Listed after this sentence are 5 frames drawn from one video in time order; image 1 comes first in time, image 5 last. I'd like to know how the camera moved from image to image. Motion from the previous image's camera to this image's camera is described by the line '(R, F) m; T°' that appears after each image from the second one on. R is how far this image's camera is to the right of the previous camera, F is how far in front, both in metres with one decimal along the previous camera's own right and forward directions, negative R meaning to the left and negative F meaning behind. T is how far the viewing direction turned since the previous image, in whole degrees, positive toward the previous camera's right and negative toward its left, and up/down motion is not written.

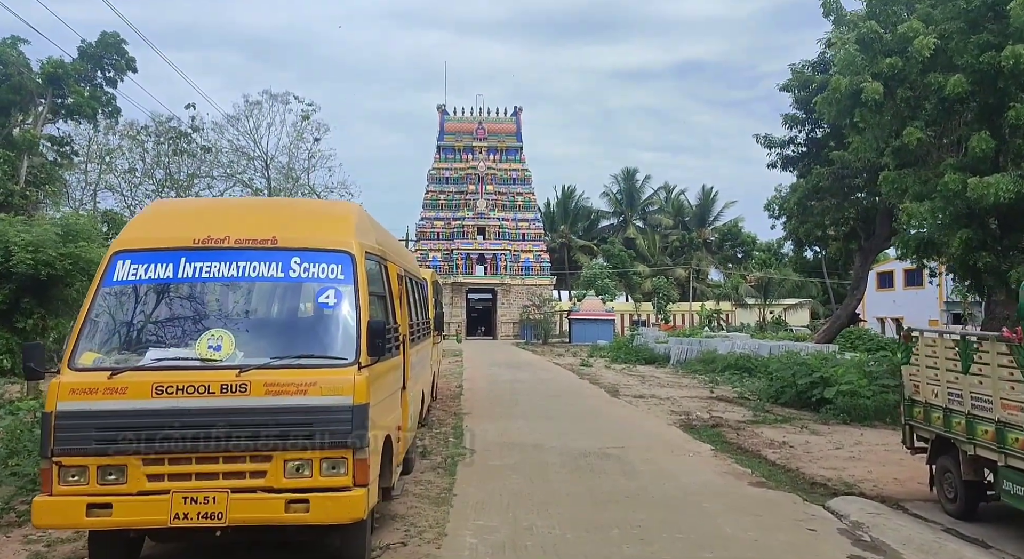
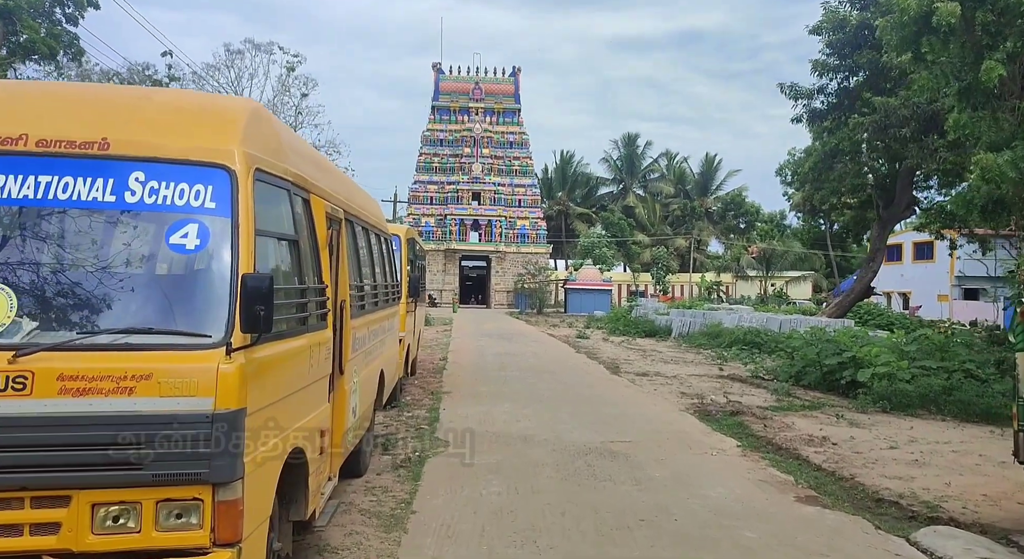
(+0.1, +1.8) m; 0°
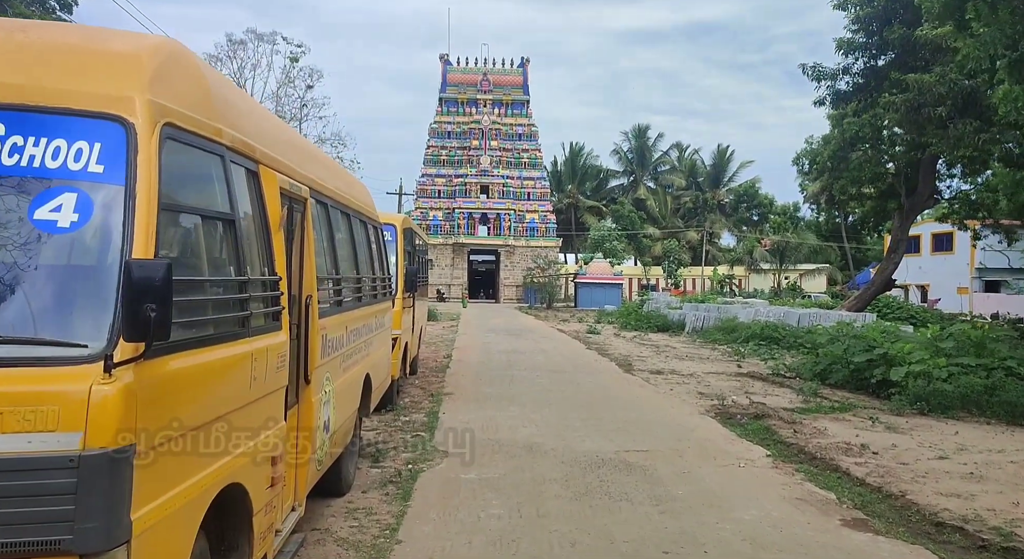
(+0.1, +0.8) m; -1°
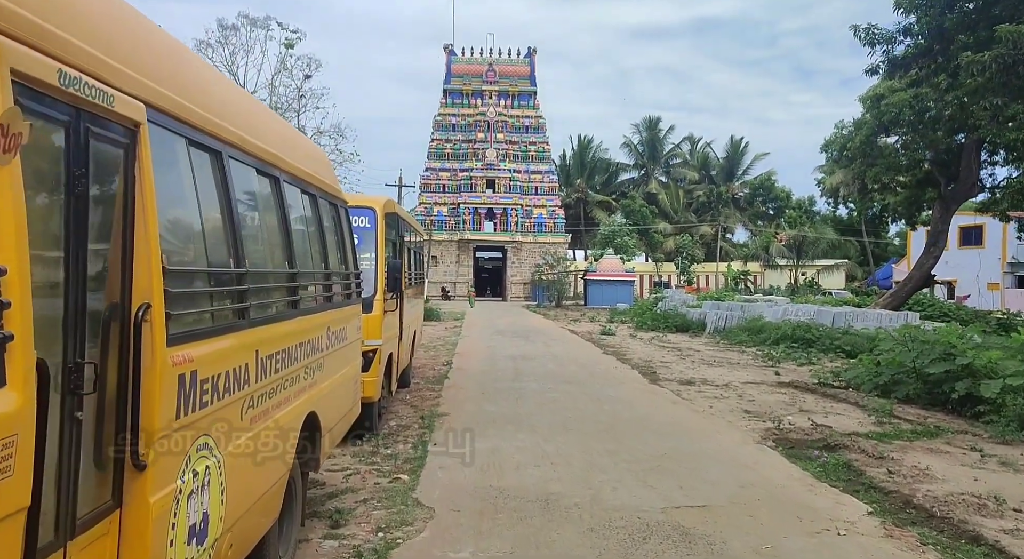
(0.0, +1.9) m; -1°
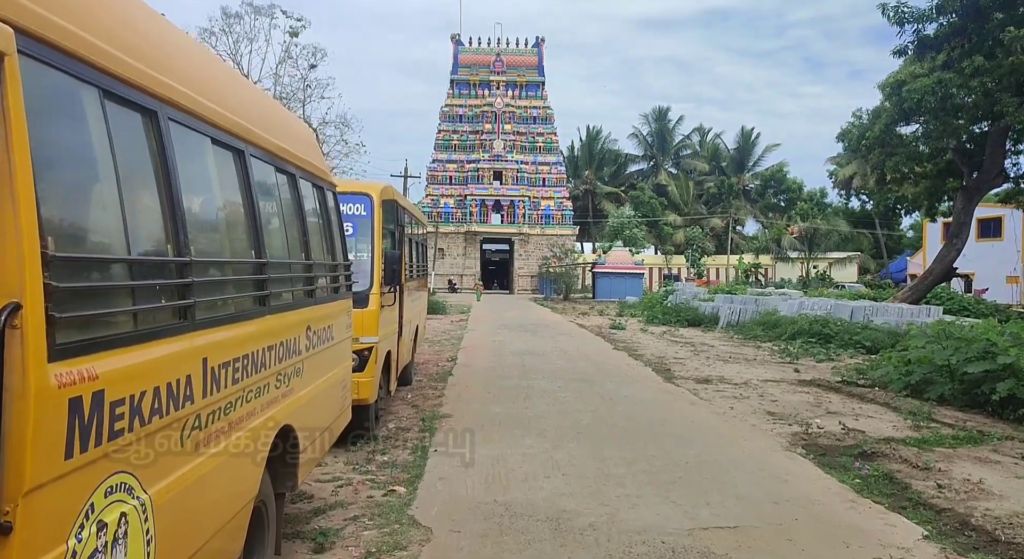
(0.0, +0.6) m; -1°
